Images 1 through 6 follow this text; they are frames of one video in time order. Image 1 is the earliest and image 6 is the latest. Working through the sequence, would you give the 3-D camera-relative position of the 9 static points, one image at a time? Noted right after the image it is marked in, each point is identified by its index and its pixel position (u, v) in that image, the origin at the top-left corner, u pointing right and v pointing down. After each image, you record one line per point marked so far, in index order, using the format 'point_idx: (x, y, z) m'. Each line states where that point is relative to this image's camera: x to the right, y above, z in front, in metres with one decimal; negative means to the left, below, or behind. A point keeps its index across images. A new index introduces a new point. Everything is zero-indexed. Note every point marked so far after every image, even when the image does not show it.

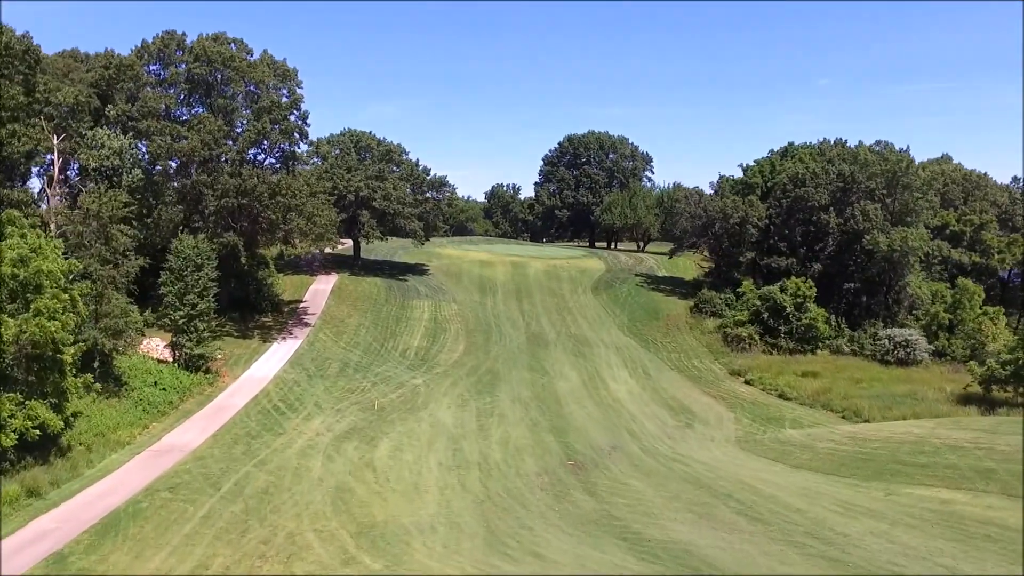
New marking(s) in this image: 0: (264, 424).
0: (-6.1, -3.4, +18.3) m
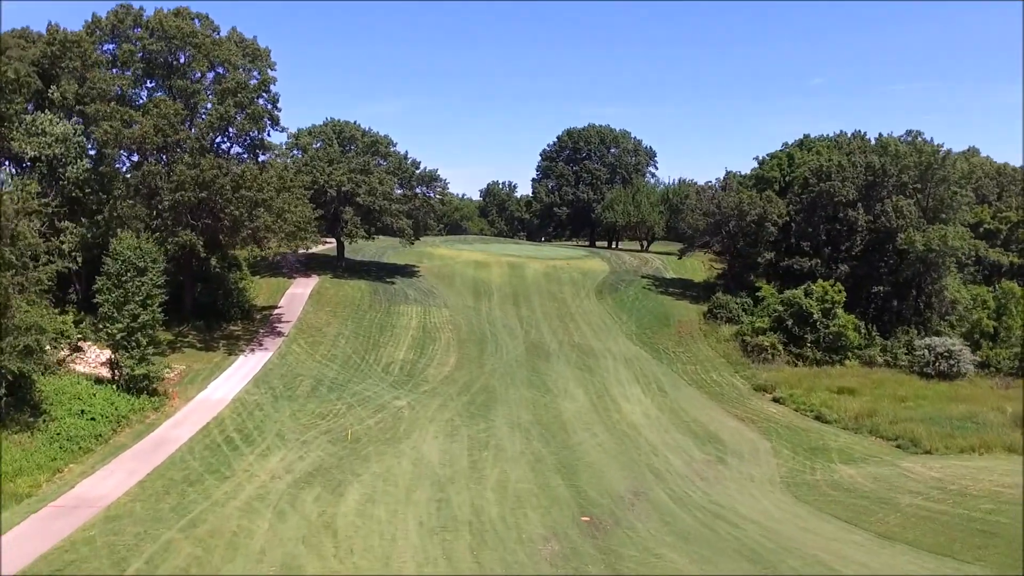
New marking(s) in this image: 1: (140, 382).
0: (-6.2, -3.6, +15.1) m
1: (-9.3, -2.3, +18.5) m
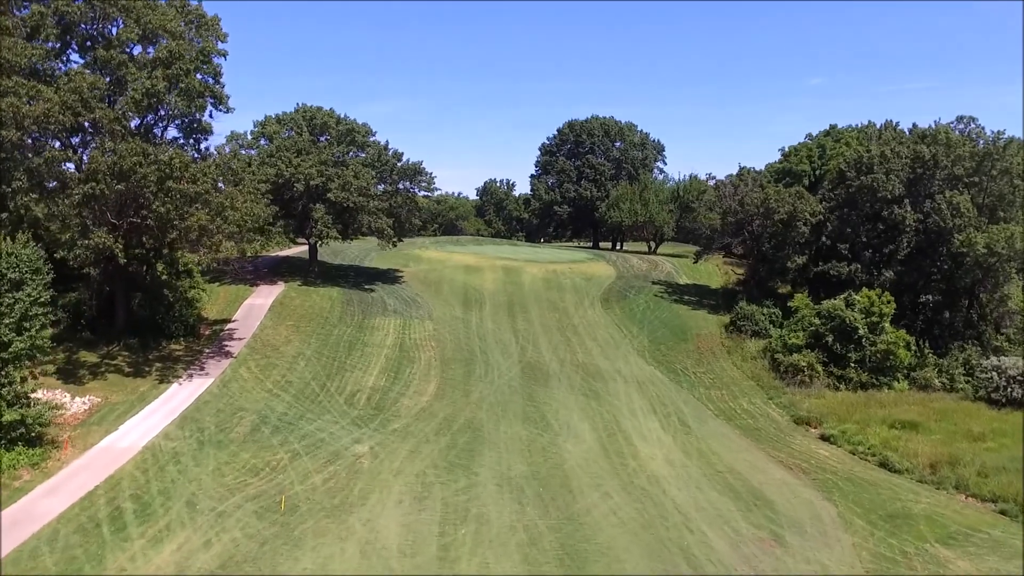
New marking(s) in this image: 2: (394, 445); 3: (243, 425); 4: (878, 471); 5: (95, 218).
0: (-6.4, -3.9, +10.7) m
1: (-9.5, -2.7, +14.2) m
2: (-2.8, -3.7, +17.3) m
3: (-6.4, -3.3, +17.6) m
4: (+8.4, -4.2, +17.0) m
5: (-10.9, +1.8, +19.3) m
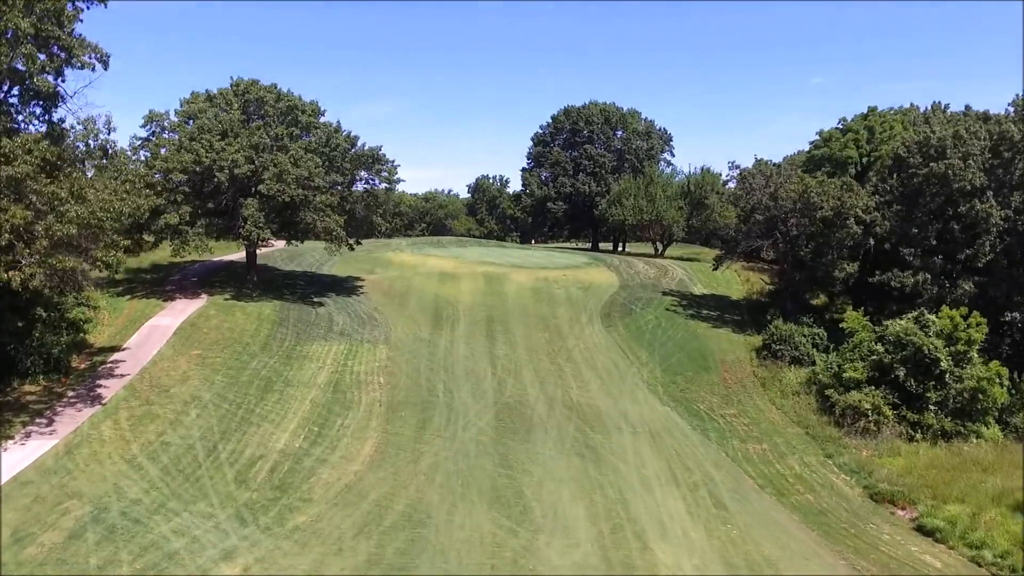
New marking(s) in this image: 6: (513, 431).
0: (-7.1, -4.4, +4.8) m
1: (-10.2, -3.2, +8.2) m
2: (-3.5, -4.1, +11.3) m
3: (-7.1, -3.8, +11.7) m
4: (+7.7, -4.7, +11.0) m
5: (-11.6, +1.3, +13.3) m
6: (0.0, -3.4, +17.7) m
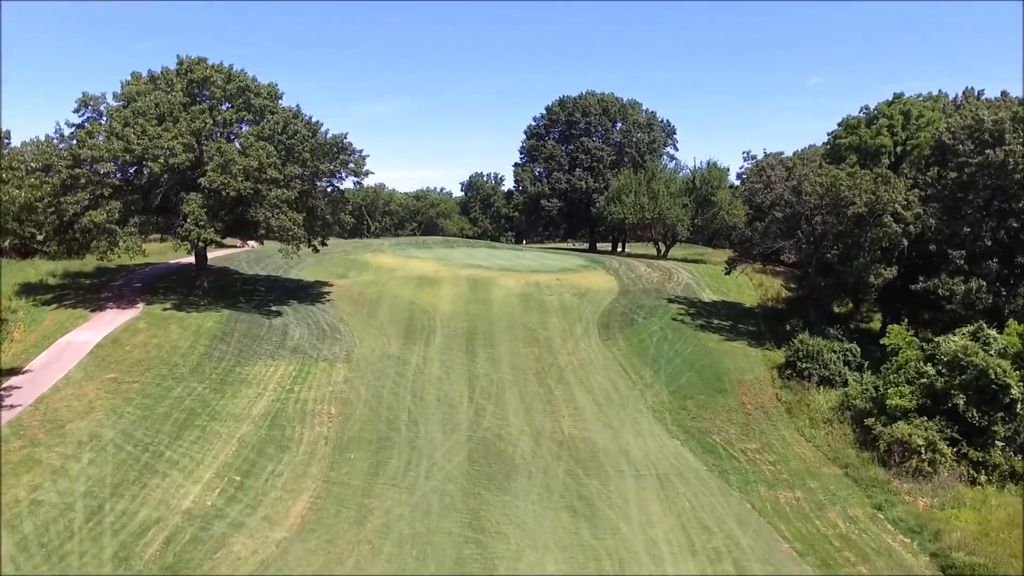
0: (-7.6, -4.7, +1.4) m
1: (-10.7, -3.4, +4.8) m
2: (-3.9, -4.4, +8.0) m
3: (-7.6, -4.0, +8.3) m
4: (+7.2, -4.9, +7.7) m
5: (-12.0, +1.0, +10.0) m
6: (-0.5, -3.7, +14.4) m
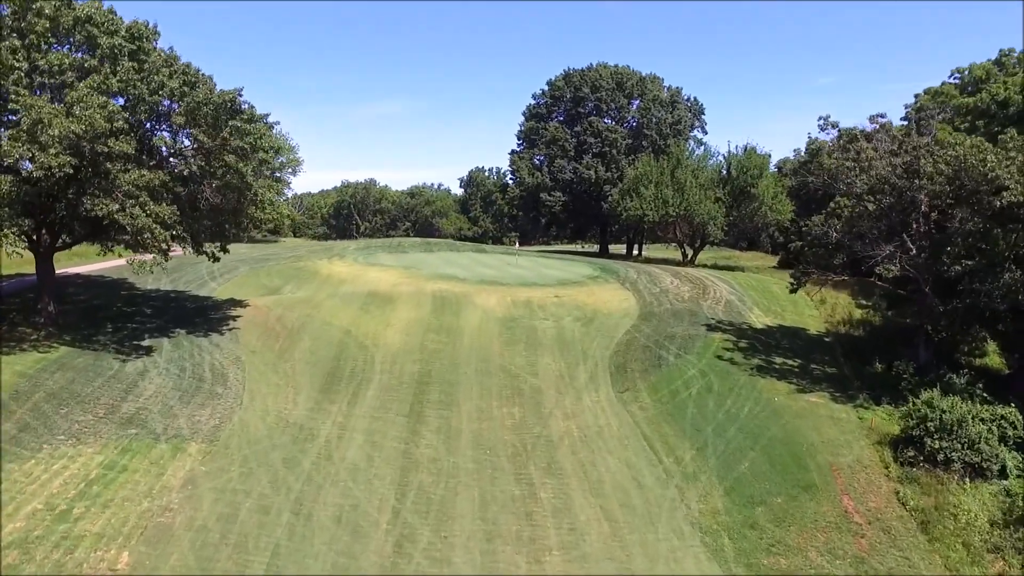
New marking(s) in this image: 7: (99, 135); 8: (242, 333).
0: (-8.5, -5.3, -5.9) m
1: (-11.6, -4.0, -2.4) m
2: (-4.8, -5.0, +0.6) m
3: (-8.4, -4.6, +1.0) m
4: (+6.4, -5.5, +0.2) m
5: (-12.9, +0.5, +2.8) m
6: (-1.2, -4.2, +7.0) m
7: (-7.9, +3.0, +14.4) m
8: (-6.6, -1.1, +18.0) m
